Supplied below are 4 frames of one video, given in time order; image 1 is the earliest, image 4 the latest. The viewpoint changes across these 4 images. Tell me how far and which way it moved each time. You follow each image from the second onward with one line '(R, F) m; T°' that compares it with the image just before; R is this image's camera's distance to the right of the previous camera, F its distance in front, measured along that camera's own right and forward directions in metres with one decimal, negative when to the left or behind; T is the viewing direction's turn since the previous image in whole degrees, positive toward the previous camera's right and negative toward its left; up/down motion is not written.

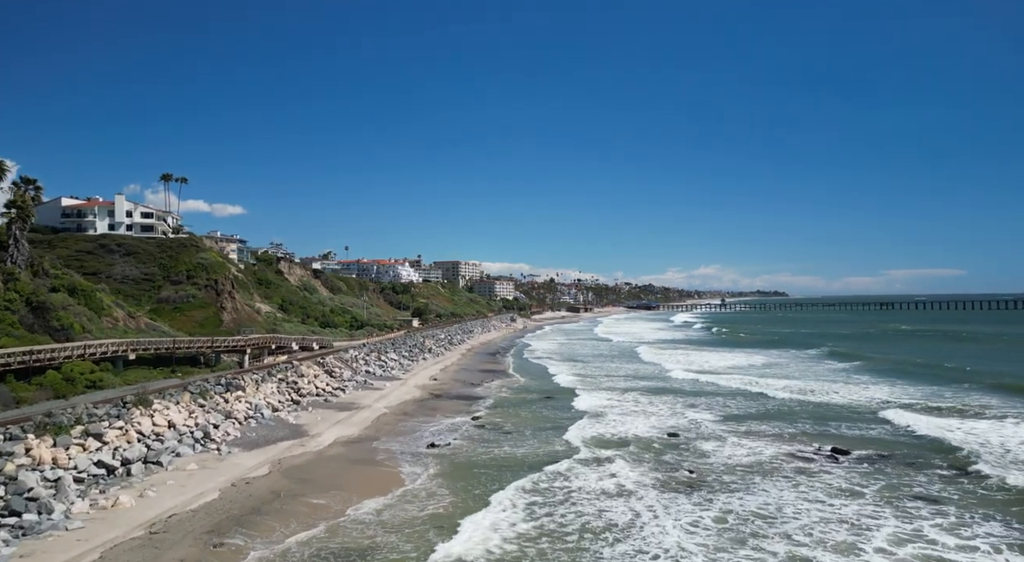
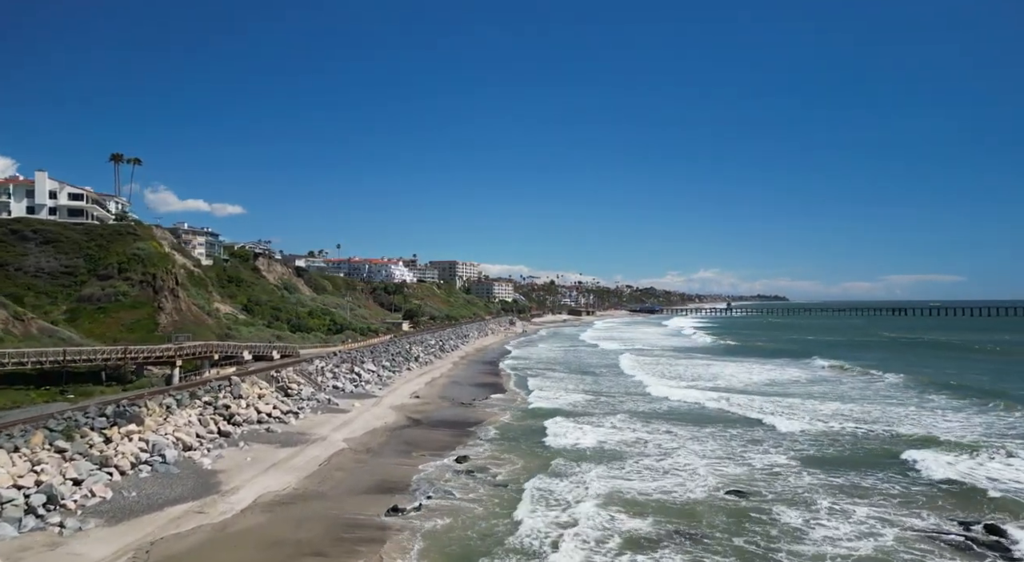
(0.0, +6.7) m; 0°
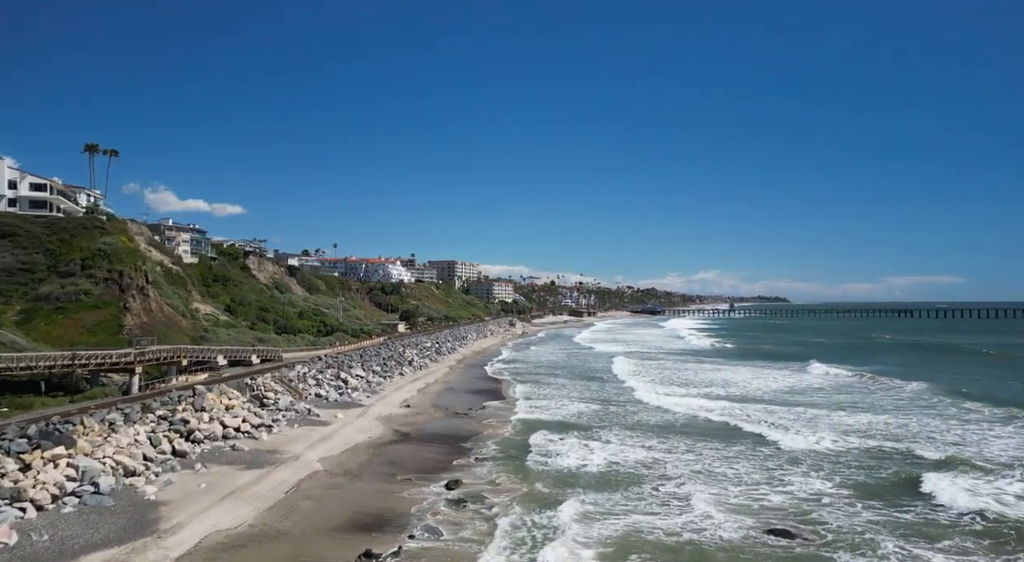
(0.0, +2.7) m; 0°
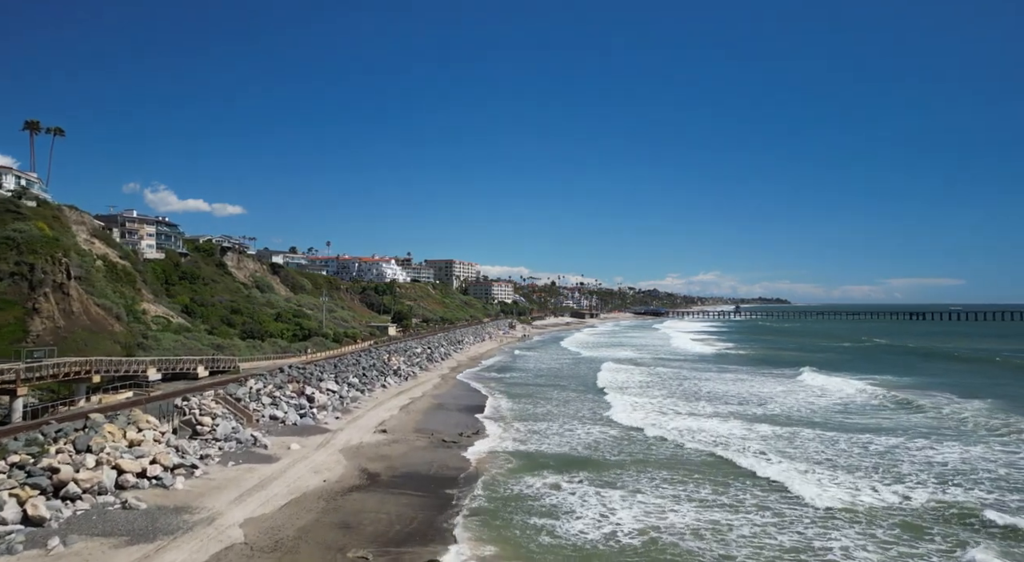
(0.0, +5.5) m; 0°
